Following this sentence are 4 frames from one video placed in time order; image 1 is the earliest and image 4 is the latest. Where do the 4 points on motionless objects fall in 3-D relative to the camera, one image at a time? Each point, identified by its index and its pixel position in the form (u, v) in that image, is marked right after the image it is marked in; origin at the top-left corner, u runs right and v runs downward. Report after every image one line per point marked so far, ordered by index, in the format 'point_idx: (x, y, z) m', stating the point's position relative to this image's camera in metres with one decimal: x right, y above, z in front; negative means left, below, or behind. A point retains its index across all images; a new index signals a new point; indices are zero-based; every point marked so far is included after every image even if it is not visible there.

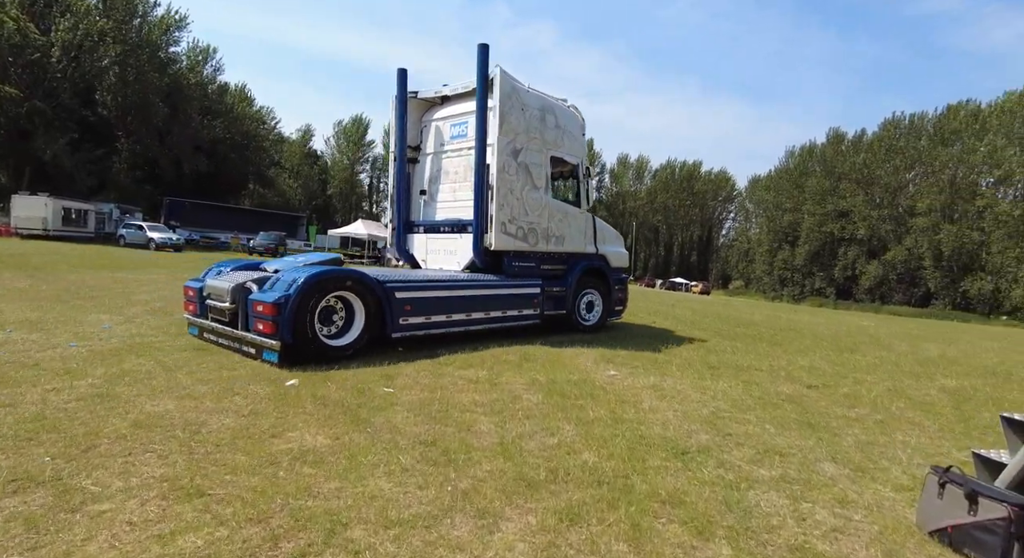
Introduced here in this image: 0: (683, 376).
0: (+2.1, -1.2, +7.4) m
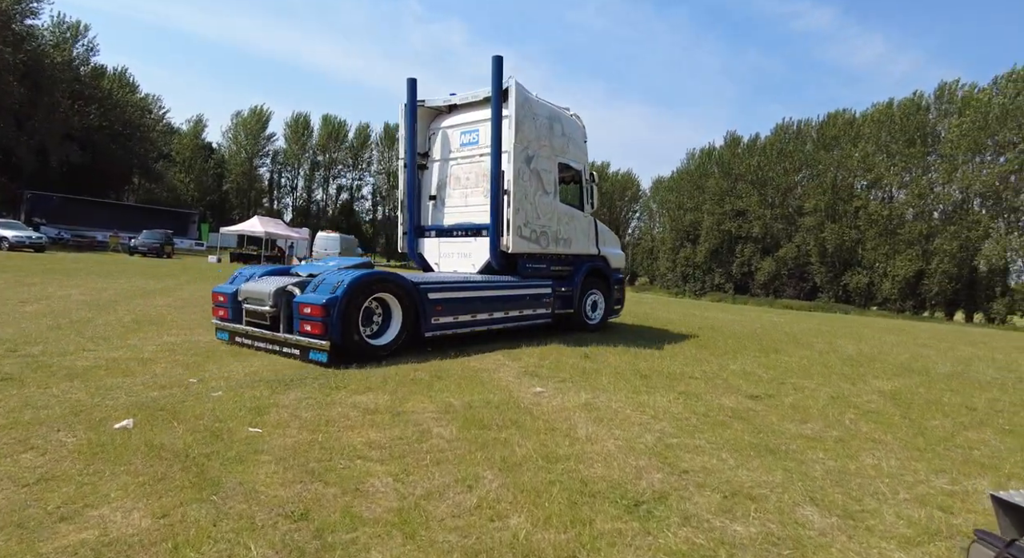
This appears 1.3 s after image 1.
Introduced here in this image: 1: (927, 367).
0: (+1.1, -1.2, +6.5) m
1: (+6.6, -1.4, +9.6) m
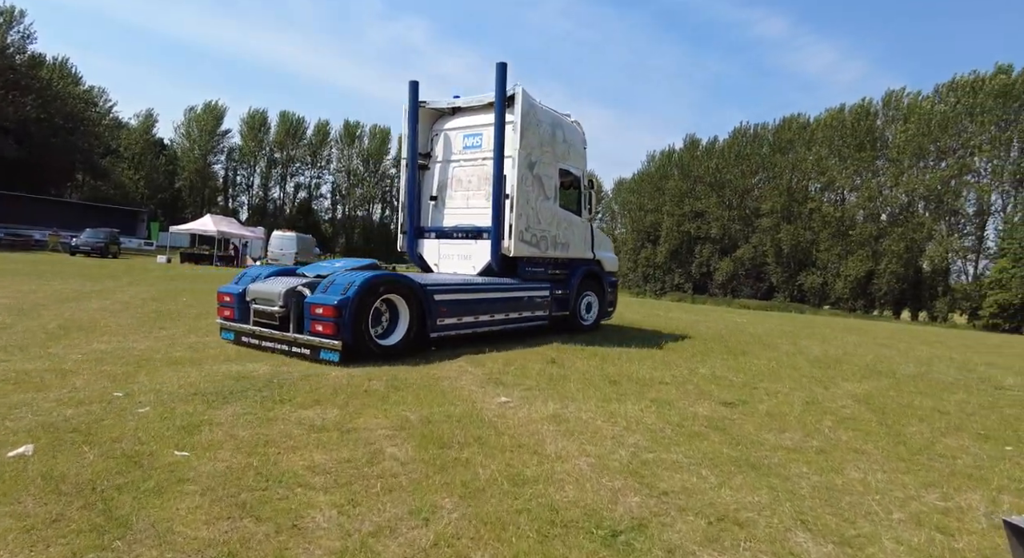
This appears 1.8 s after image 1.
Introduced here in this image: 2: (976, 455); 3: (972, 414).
0: (+0.7, -1.2, +6.2) m
1: (+6.0, -1.4, +9.6) m
2: (+3.8, -1.4, +4.9) m
3: (+4.9, -1.5, +6.6) m
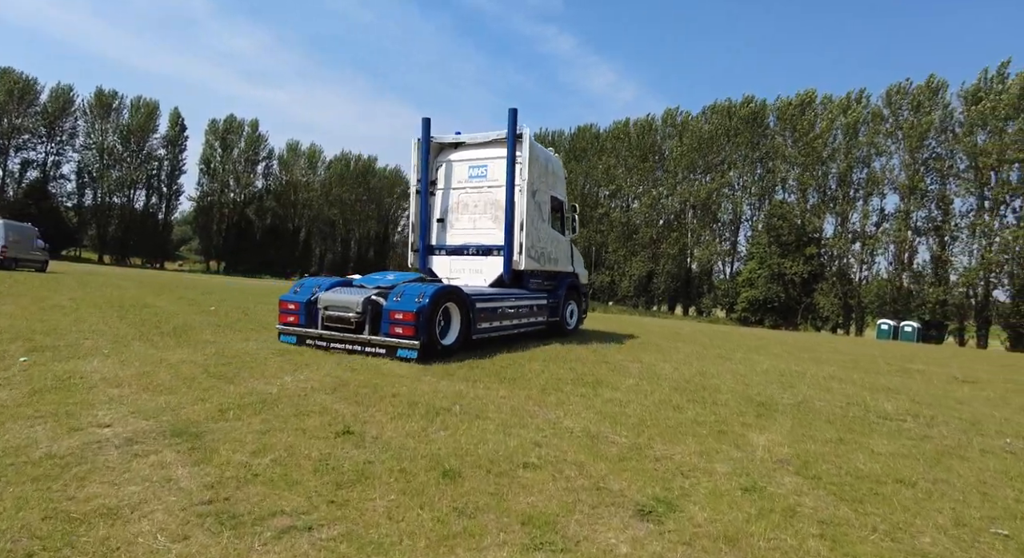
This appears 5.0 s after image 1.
0: (-0.5, -1.3, +3.1) m
1: (+3.4, -1.5, +8.0) m
2: (+2.7, -1.6, +2.9) m
3: (+3.3, -1.6, +4.8) m
